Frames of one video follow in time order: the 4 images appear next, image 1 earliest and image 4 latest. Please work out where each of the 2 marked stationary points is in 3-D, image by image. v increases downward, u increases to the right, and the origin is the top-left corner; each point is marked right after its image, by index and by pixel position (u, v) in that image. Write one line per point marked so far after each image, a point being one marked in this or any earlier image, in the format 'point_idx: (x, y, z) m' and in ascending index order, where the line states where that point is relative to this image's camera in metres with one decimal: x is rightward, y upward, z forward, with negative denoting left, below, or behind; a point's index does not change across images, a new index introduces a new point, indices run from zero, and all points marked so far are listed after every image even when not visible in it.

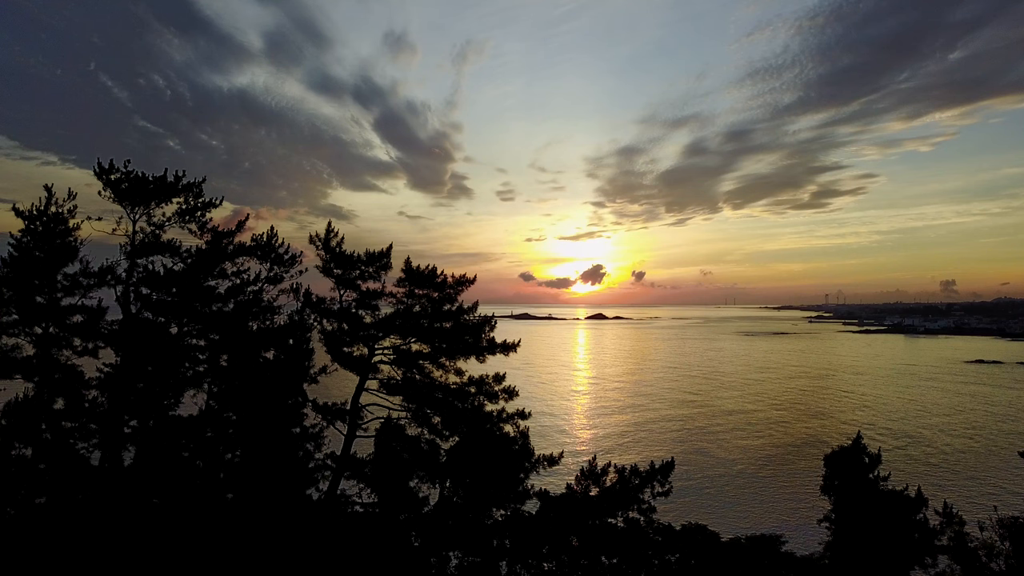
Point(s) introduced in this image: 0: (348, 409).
0: (-5.3, -4.0, +16.3) m
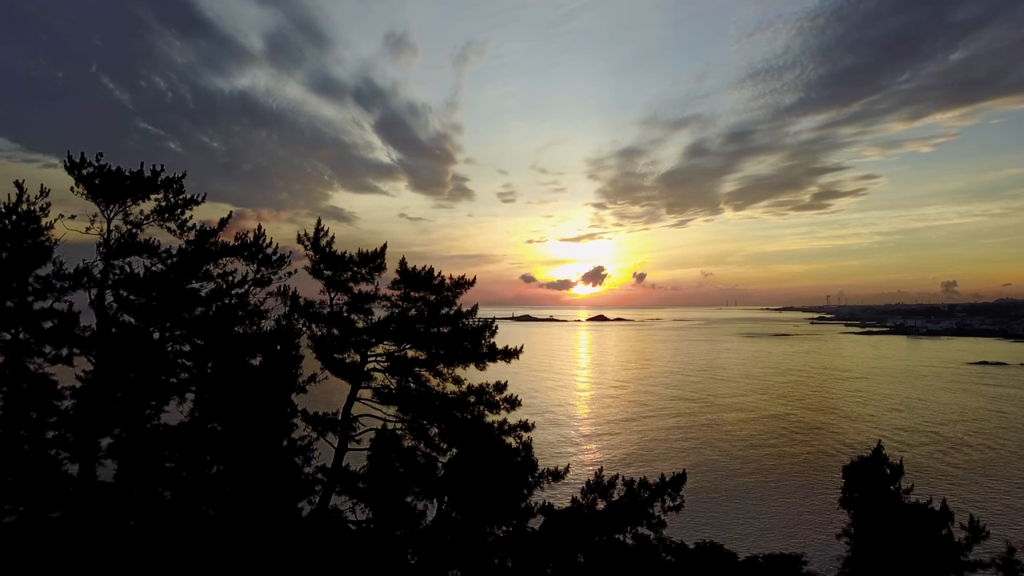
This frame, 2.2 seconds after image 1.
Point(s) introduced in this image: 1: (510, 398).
0: (-5.3, -4.1, +15.3) m
1: (-0.1, -3.8, +17.2) m
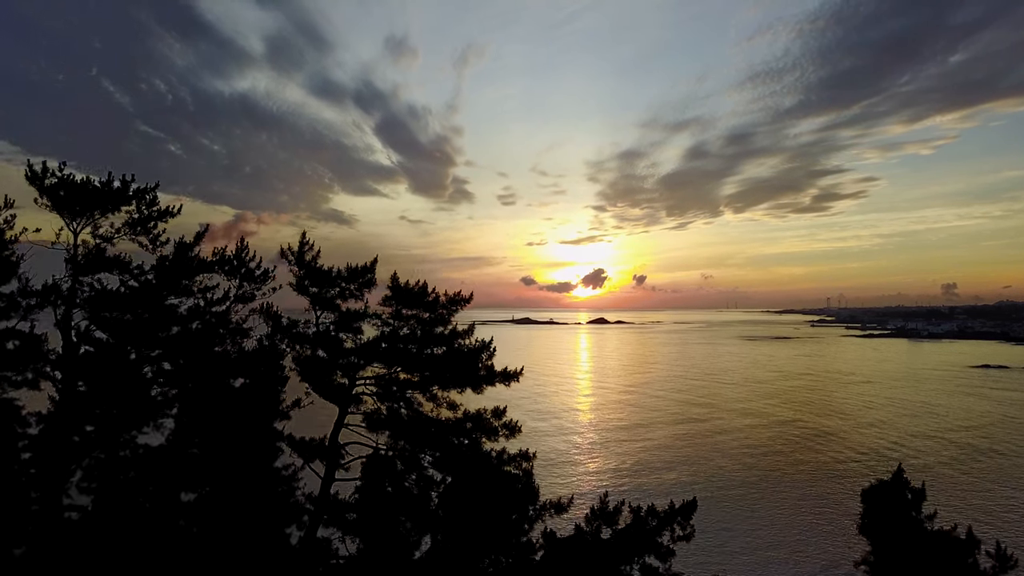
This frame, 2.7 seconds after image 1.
0: (-5.3, -4.5, +14.3) m
1: (-0.1, -4.3, +16.2) m
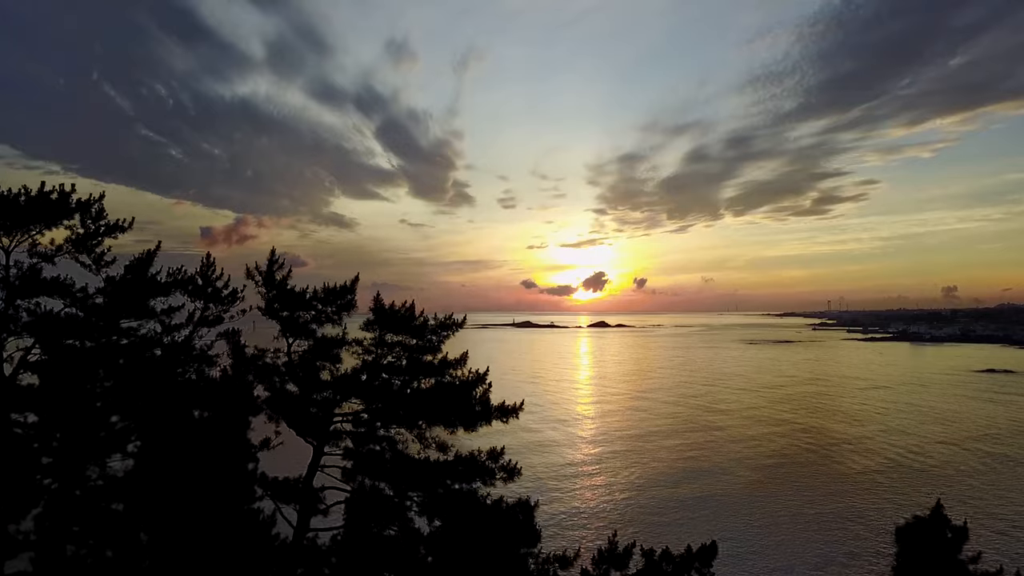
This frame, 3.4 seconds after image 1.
0: (-5.3, -5.1, +12.7) m
1: (-0.1, -4.9, +14.6) m
